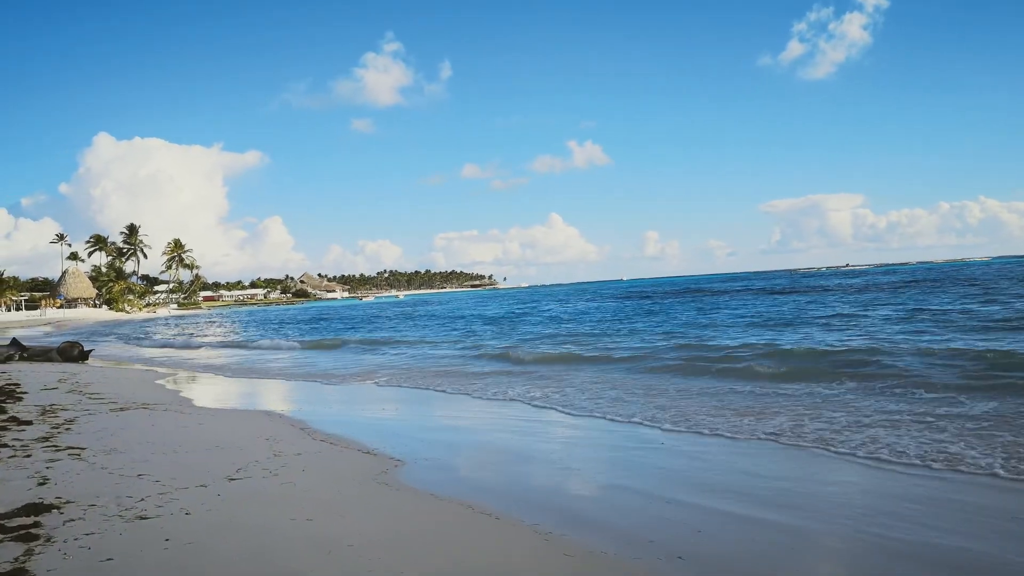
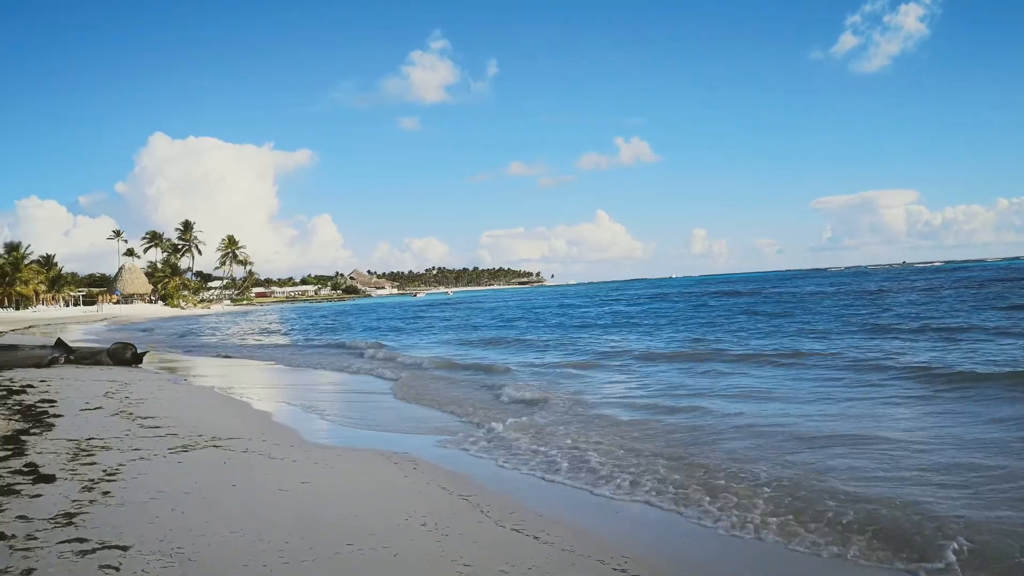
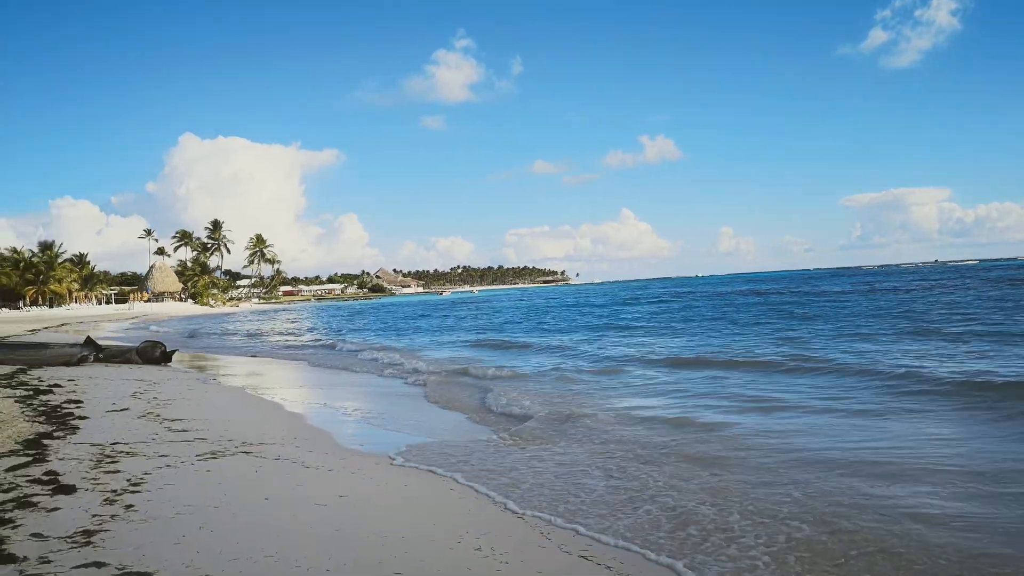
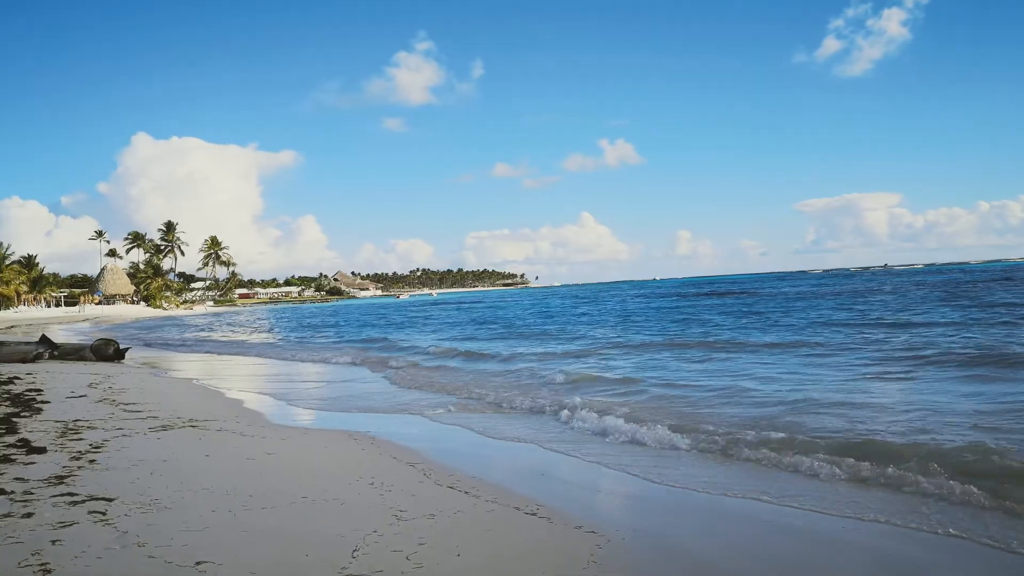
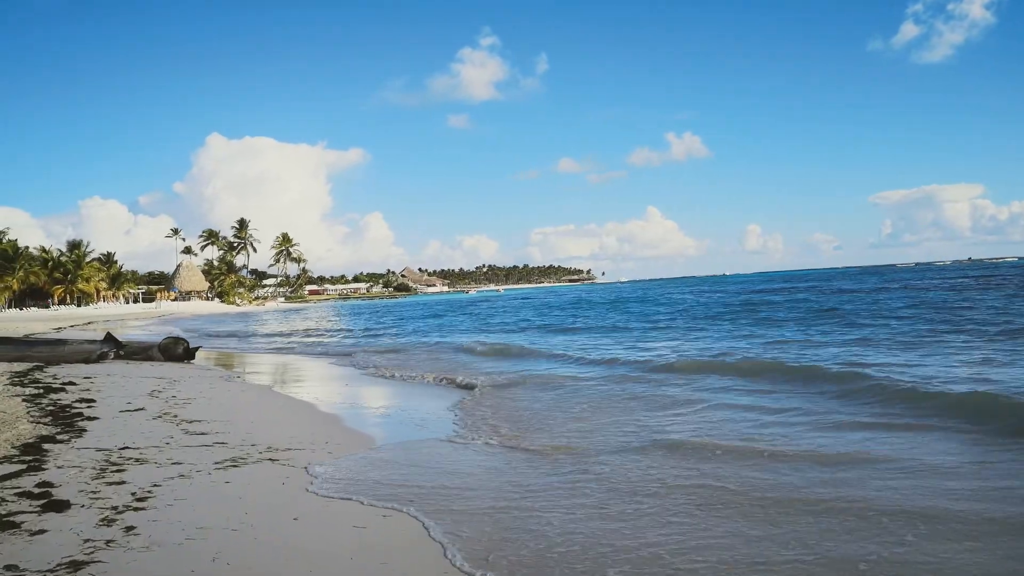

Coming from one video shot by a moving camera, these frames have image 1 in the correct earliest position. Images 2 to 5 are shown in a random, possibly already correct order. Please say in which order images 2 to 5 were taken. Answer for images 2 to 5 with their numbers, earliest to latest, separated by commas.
4, 2, 3, 5
